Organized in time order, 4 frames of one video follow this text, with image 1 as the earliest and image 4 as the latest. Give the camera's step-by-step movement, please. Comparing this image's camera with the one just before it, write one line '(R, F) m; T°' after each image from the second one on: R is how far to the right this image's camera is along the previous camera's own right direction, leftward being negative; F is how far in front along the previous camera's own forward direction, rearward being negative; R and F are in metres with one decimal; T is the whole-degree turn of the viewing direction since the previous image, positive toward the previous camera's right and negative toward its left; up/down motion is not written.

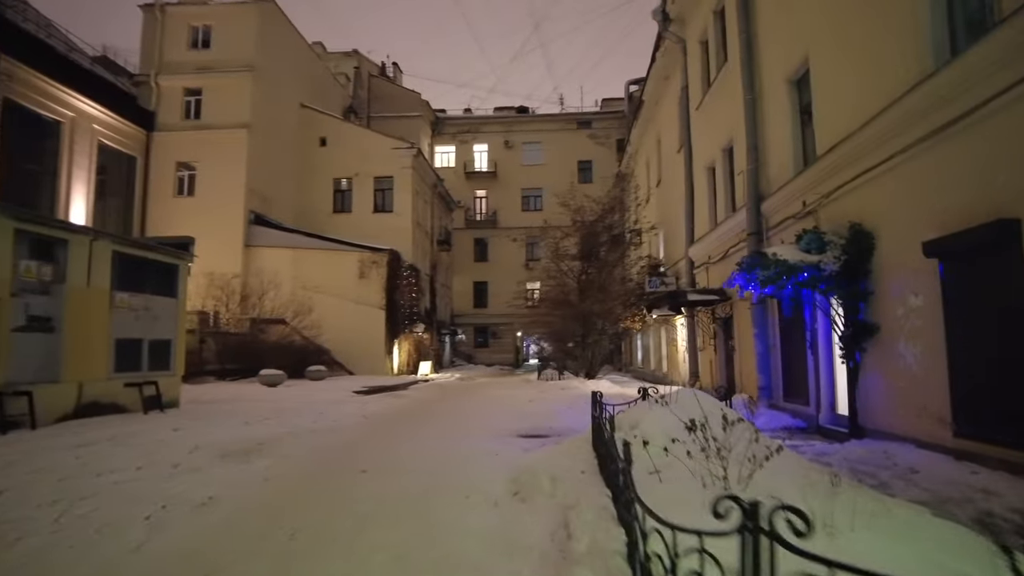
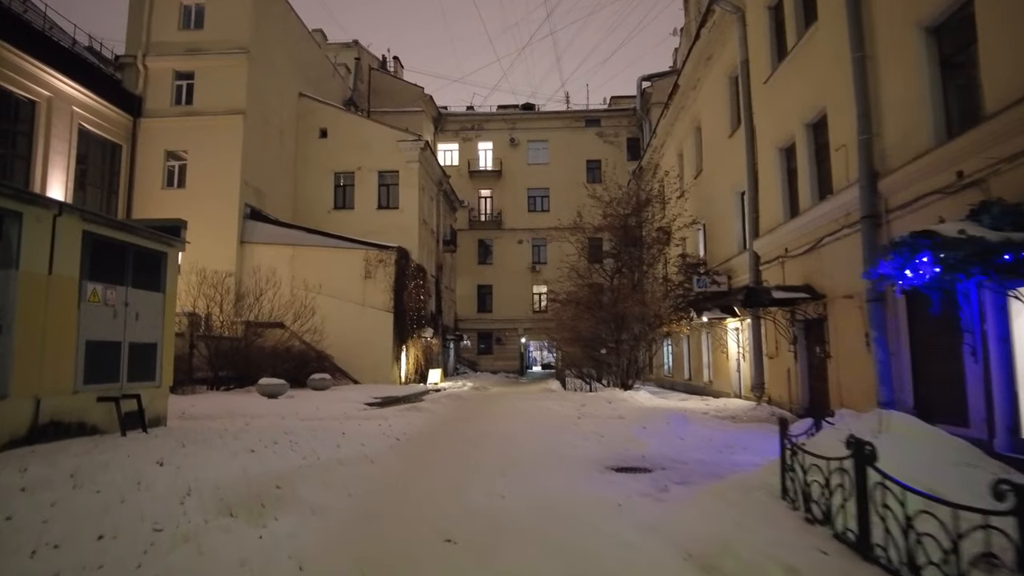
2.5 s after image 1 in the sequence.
(-1.0, +2.0) m; +1°
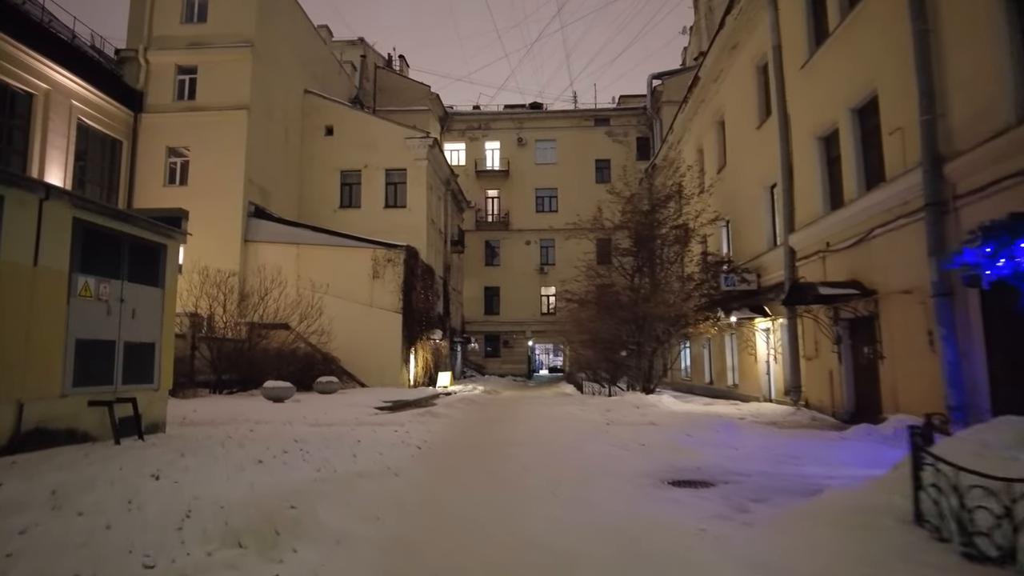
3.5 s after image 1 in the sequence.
(-0.4, +0.8) m; 0°
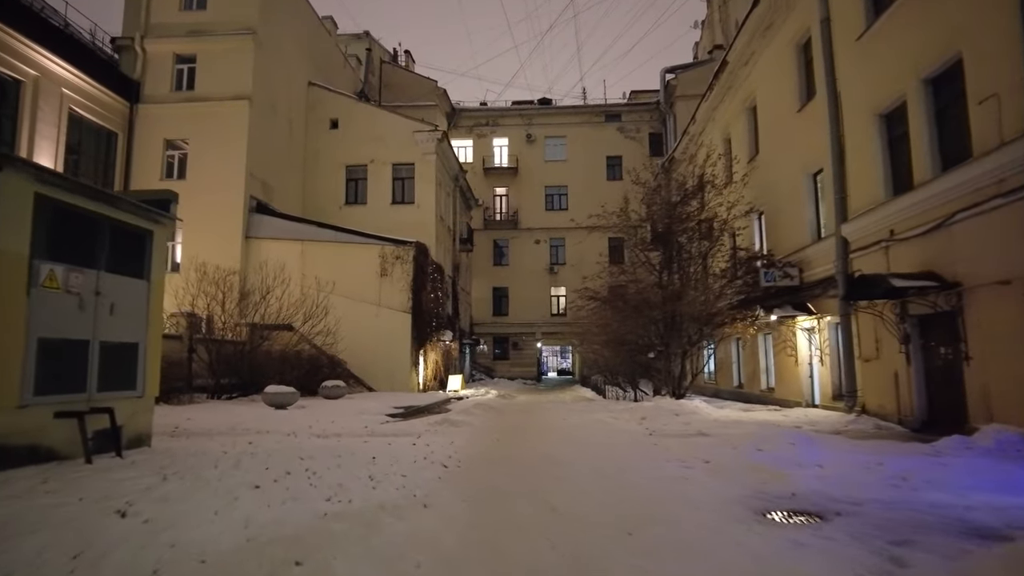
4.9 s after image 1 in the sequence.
(-0.4, +1.2) m; 0°
